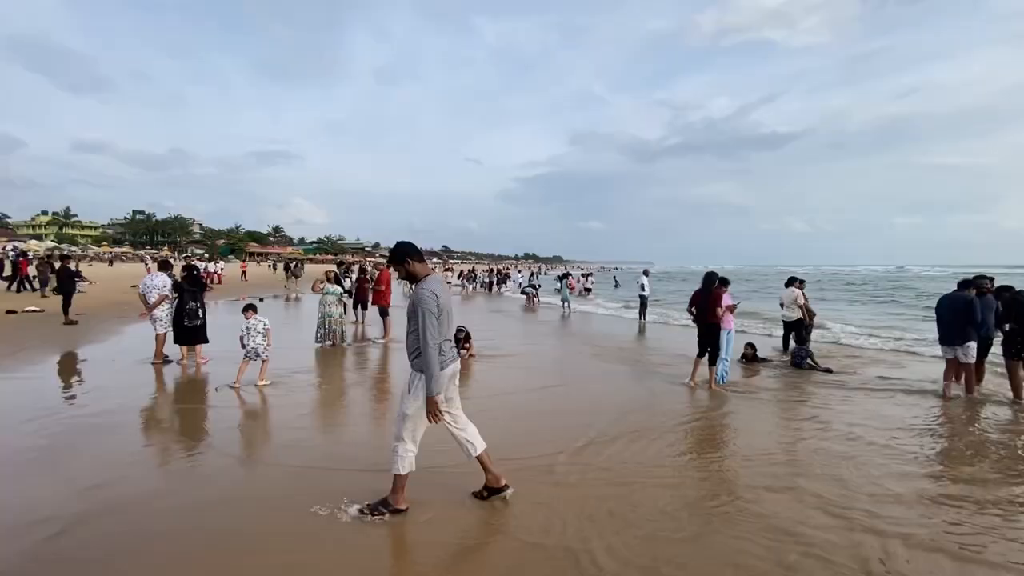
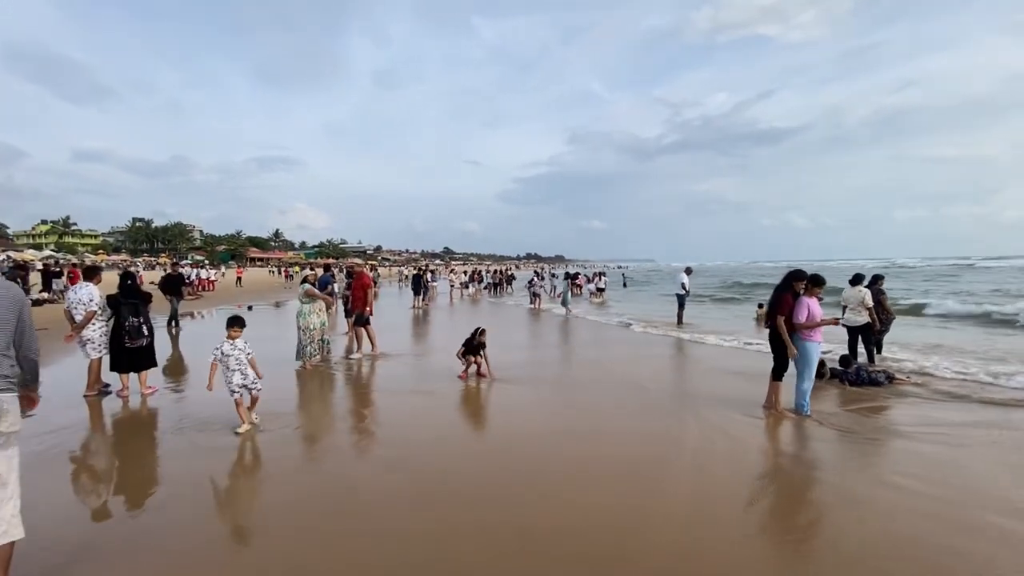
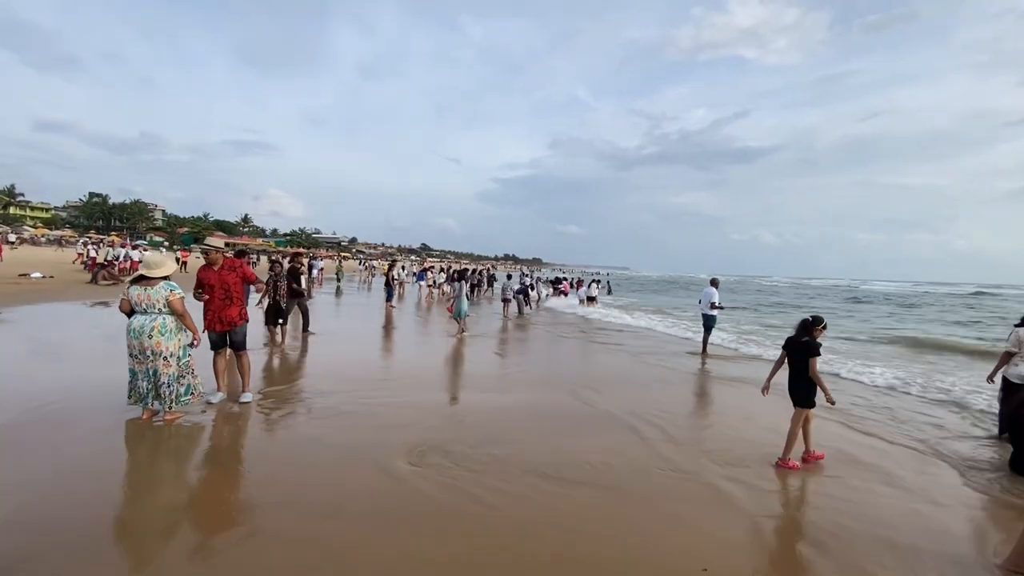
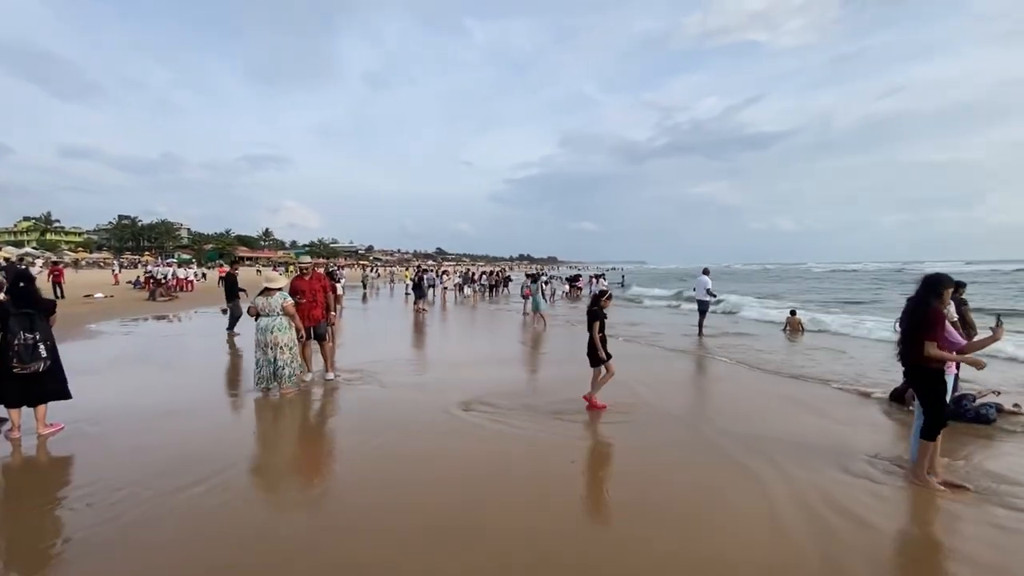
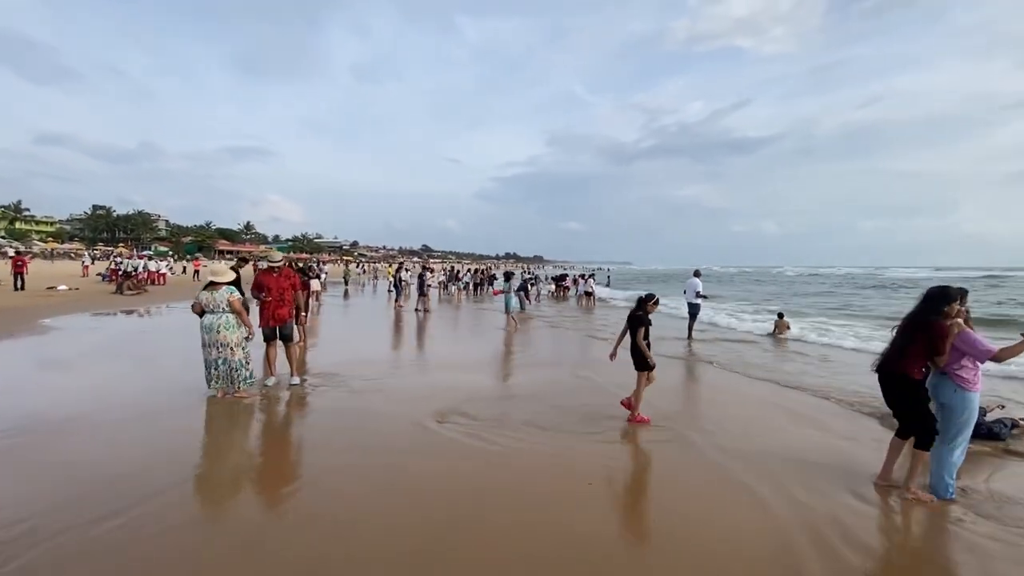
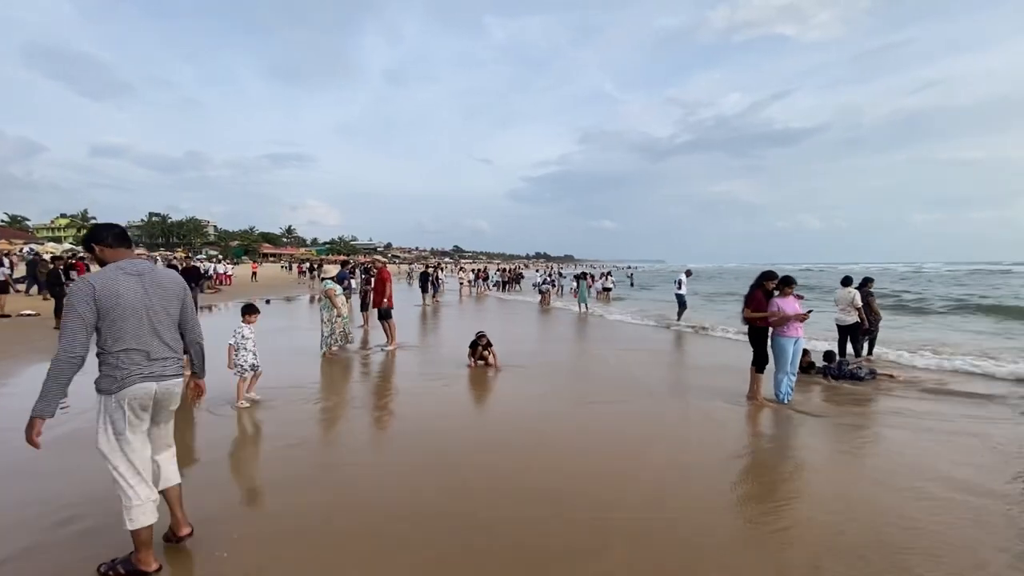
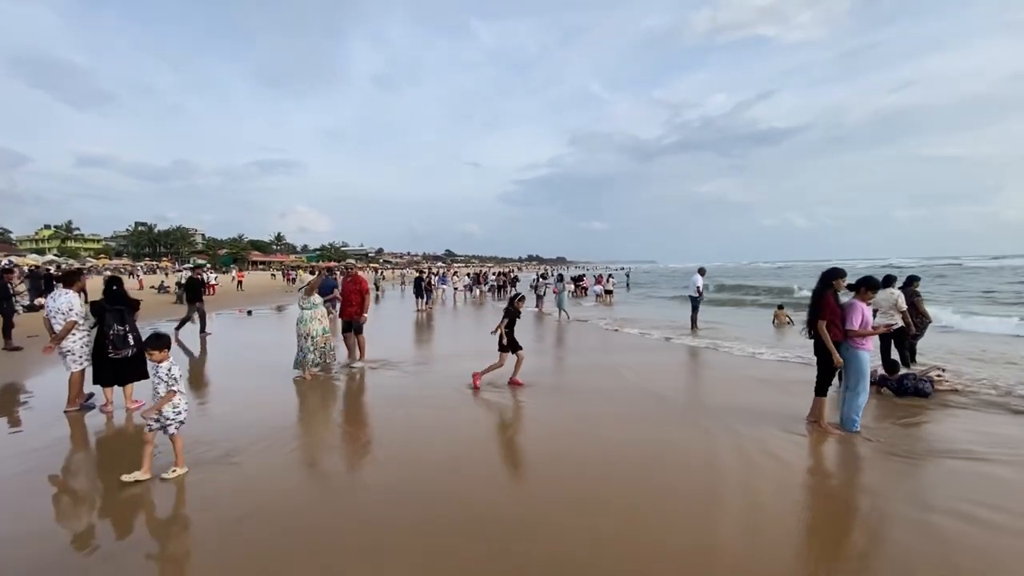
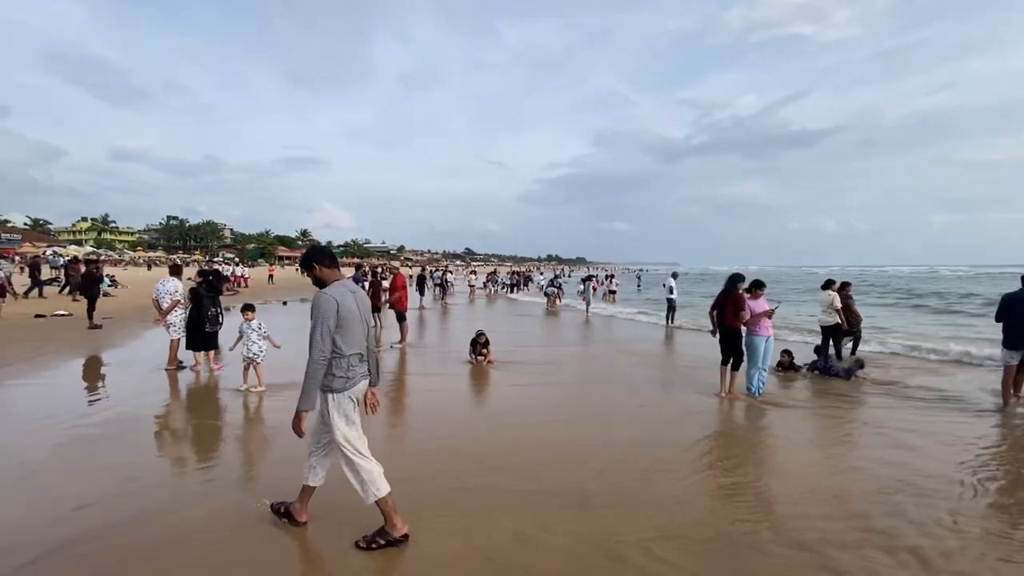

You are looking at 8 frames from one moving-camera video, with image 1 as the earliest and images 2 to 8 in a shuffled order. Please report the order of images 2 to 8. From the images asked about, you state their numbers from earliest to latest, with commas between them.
8, 6, 2, 7, 4, 5, 3
